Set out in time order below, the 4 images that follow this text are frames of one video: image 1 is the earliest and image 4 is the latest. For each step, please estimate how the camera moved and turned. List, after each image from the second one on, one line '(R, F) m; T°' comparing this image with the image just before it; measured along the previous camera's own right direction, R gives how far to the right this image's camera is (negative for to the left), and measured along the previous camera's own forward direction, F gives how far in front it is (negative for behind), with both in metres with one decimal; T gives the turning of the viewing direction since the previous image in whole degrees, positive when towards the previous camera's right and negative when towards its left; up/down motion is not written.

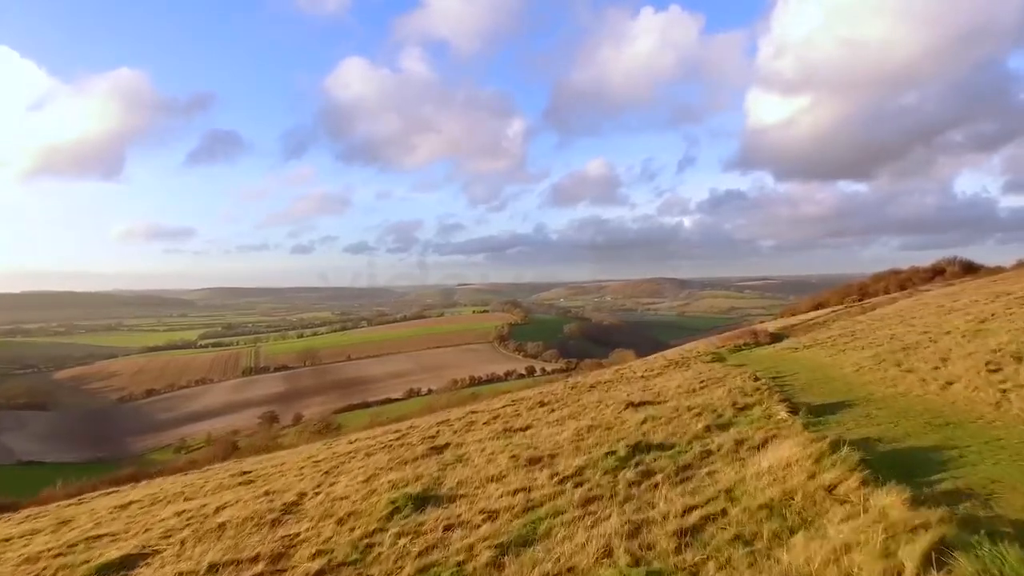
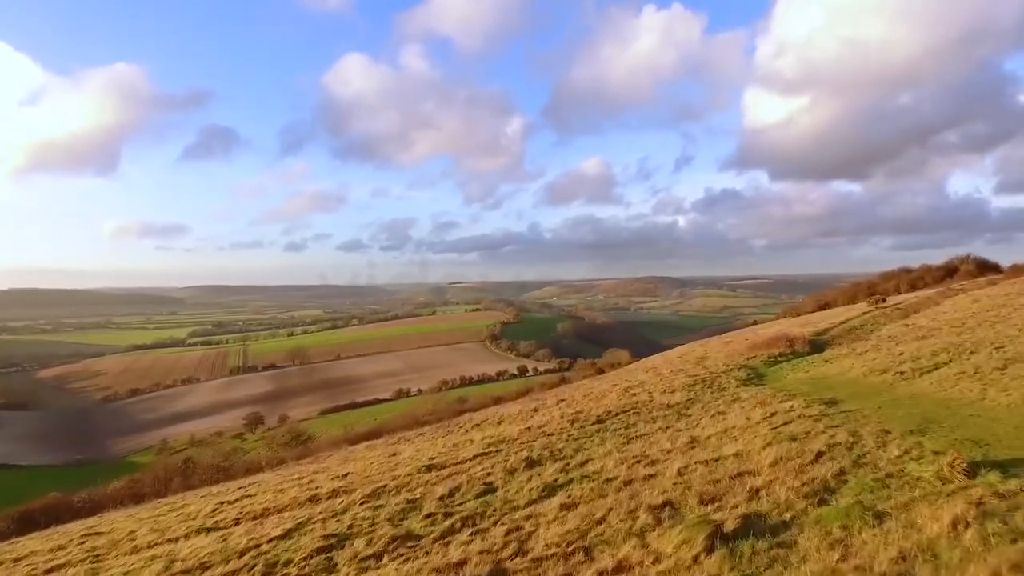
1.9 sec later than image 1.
(+0.3, +3.9) m; +1°
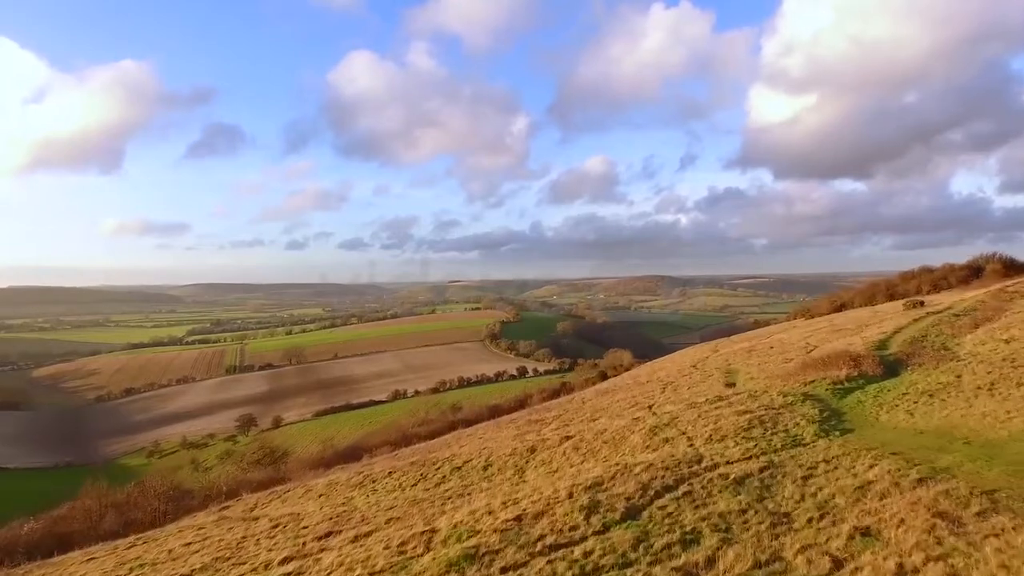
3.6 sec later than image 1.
(+0.2, +4.0) m; 0°
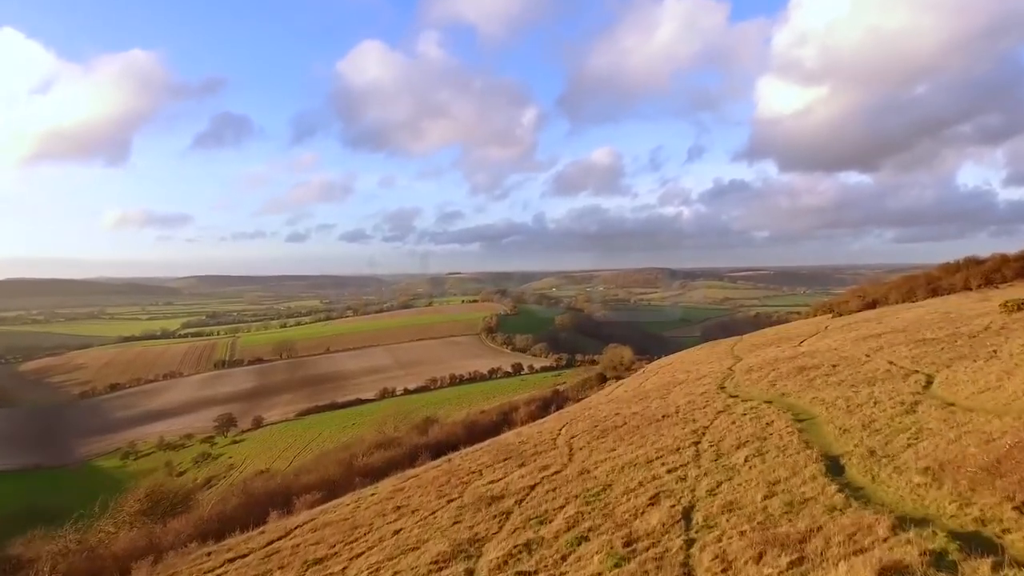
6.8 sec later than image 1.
(+1.5, +9.1) m; 0°
